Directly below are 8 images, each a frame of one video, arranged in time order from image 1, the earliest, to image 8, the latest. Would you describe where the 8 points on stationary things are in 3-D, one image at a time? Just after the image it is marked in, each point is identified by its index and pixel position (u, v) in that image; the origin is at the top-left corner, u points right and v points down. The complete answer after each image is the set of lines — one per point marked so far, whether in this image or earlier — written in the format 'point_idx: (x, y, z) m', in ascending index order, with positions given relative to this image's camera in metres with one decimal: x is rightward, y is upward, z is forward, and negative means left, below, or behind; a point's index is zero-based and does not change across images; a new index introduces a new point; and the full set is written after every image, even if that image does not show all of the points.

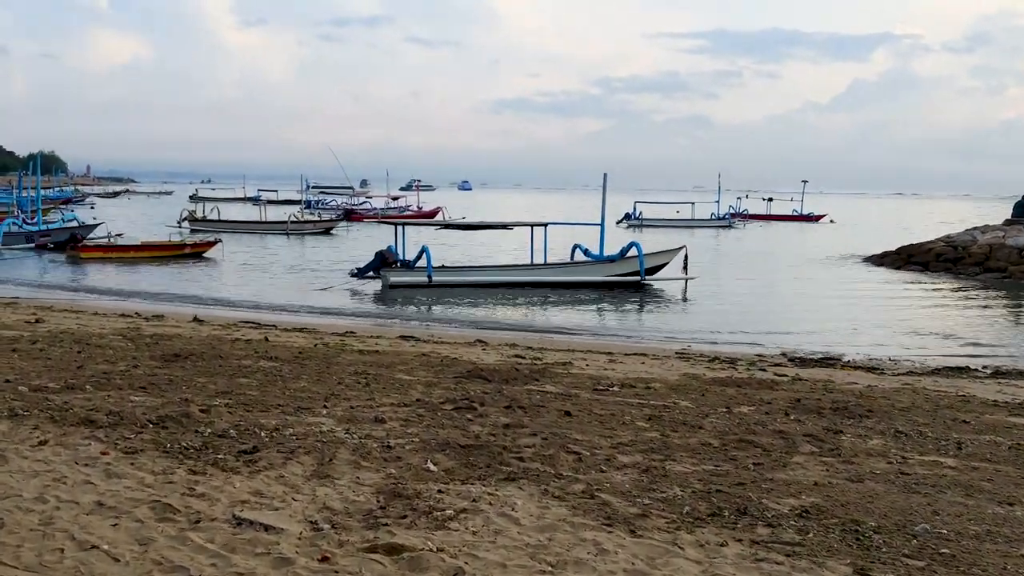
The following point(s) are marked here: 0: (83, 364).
0: (-3.5, -0.6, +8.7) m
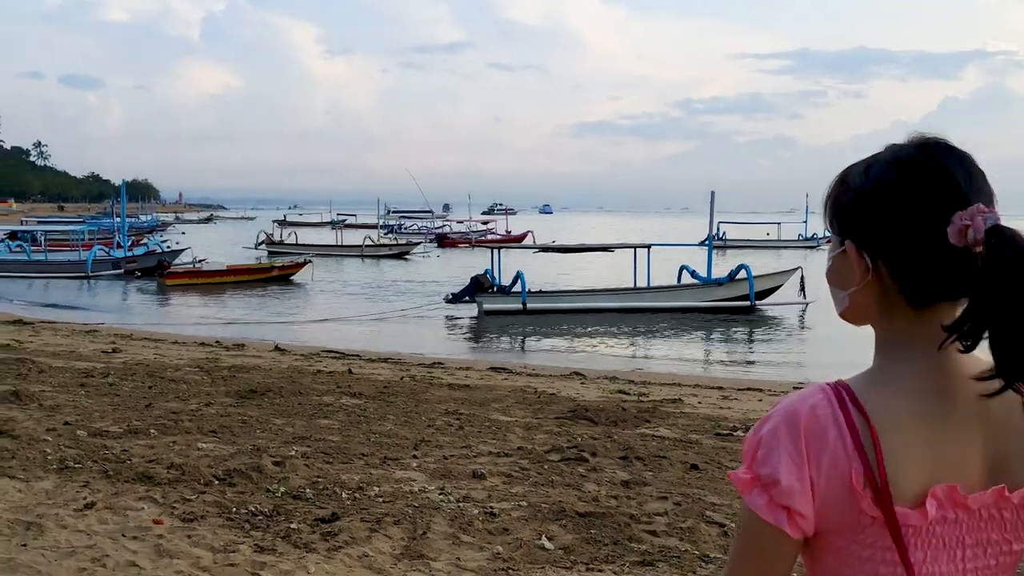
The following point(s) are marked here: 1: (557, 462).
0: (-2.7, -0.9, +8.0) m
1: (+0.3, -1.0, +6.1) m
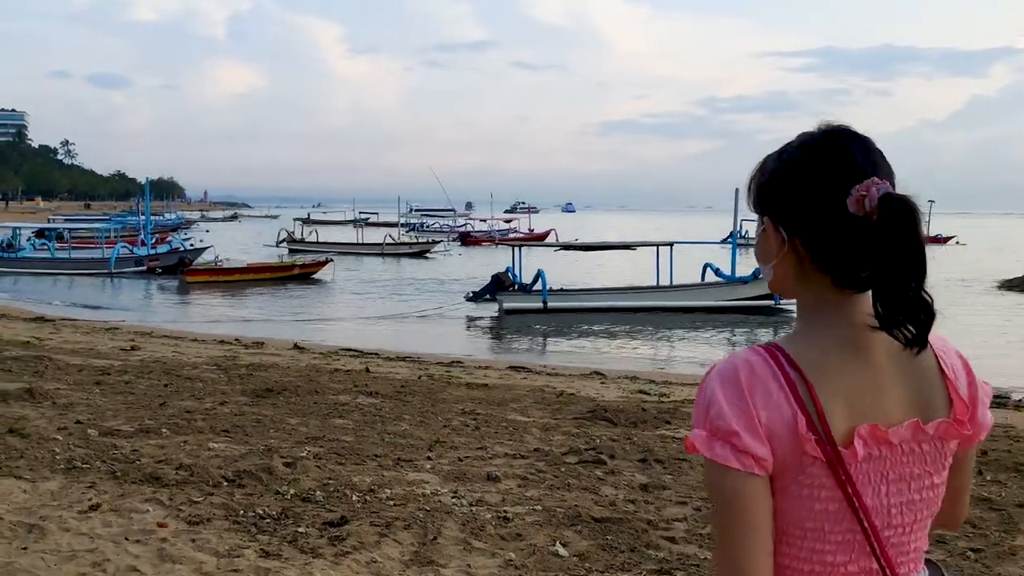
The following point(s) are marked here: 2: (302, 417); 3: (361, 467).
0: (-2.6, -0.8, +7.9) m
1: (+0.3, -1.0, +5.9) m
2: (-1.5, -0.9, +7.5) m
3: (-0.8, -0.9, +5.6) m
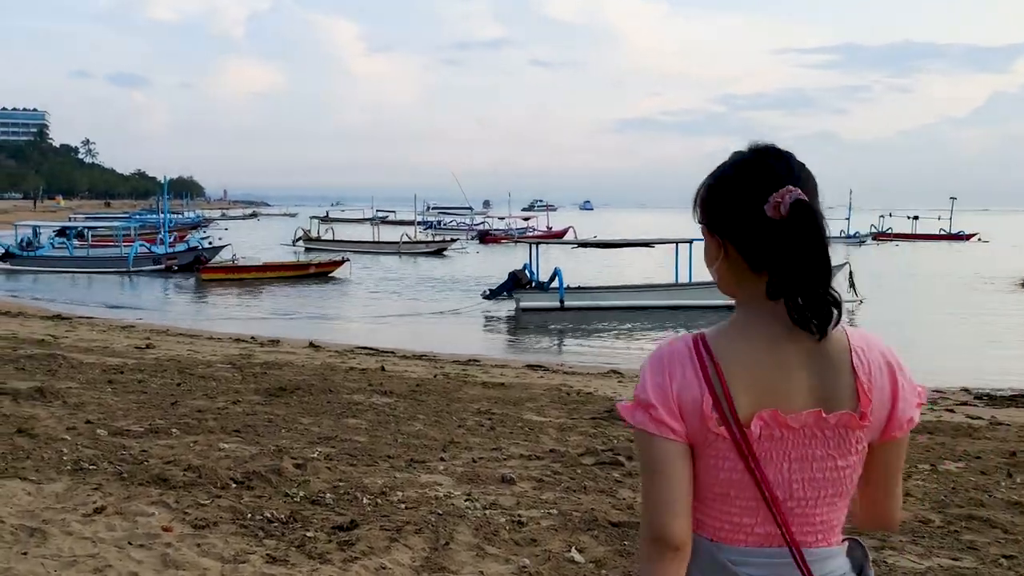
0: (-2.4, -0.8, +7.8) m
1: (+0.4, -1.0, +5.8) m
2: (-1.4, -0.9, +7.4) m
3: (-0.7, -0.9, +5.5) m
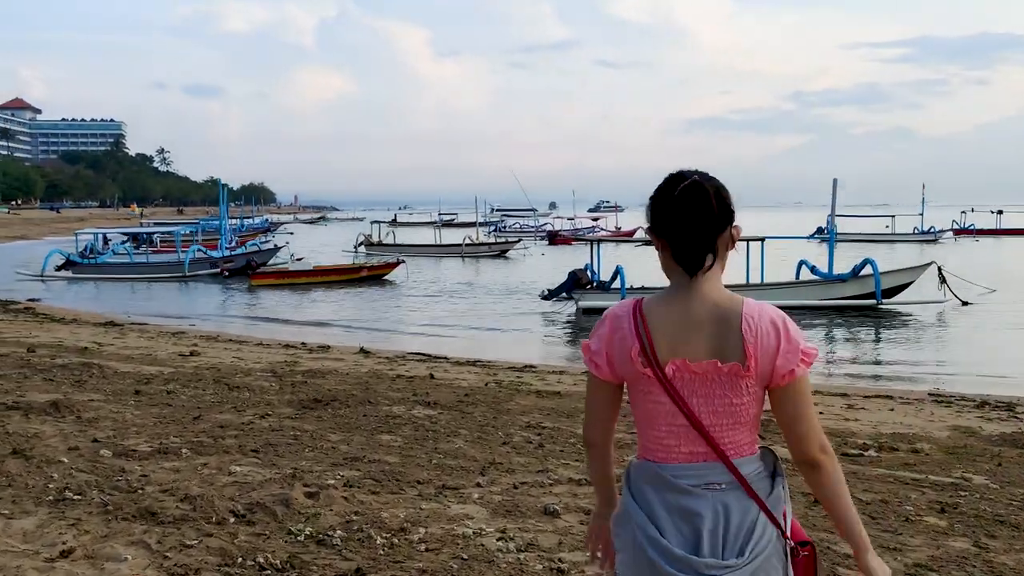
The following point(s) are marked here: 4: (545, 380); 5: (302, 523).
0: (-2.1, -0.9, +7.2) m
1: (+0.6, -1.0, +5.0) m
2: (-1.0, -0.9, +6.7) m
3: (-0.5, -0.9, +4.8) m
4: (+0.3, -0.9, +10.6) m
5: (-0.8, -0.9, +4.2) m
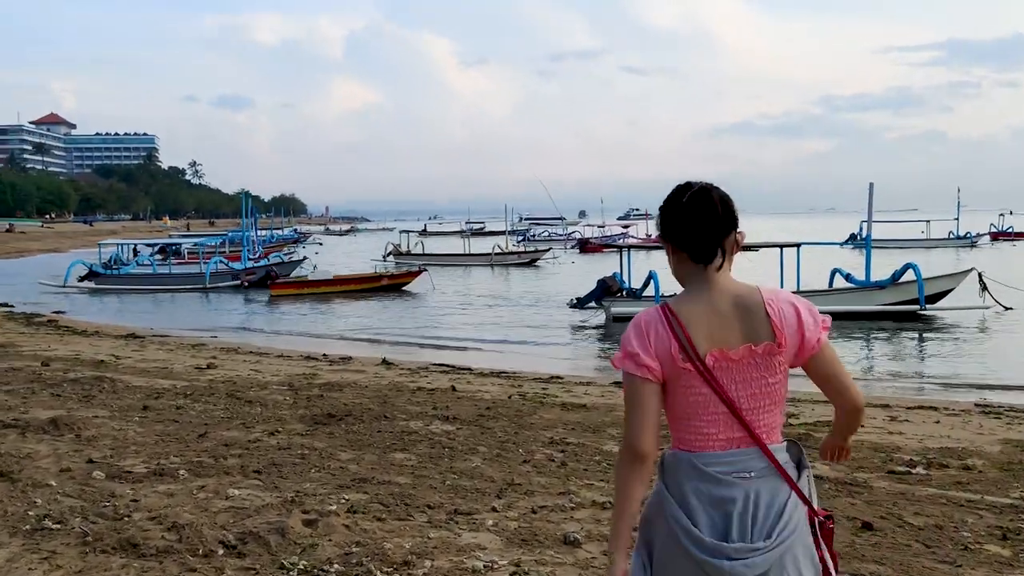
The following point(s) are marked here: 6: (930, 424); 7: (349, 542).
0: (-1.9, -0.9, +6.9) m
1: (+0.7, -1.0, +4.6) m
2: (-0.9, -1.0, +6.4) m
3: (-0.4, -1.0, +4.4) m
4: (+0.5, -1.0, +10.1) m
5: (-0.8, -1.0, +3.8) m
6: (+3.3, -1.1, +8.4) m
7: (-0.6, -1.0, +4.1) m
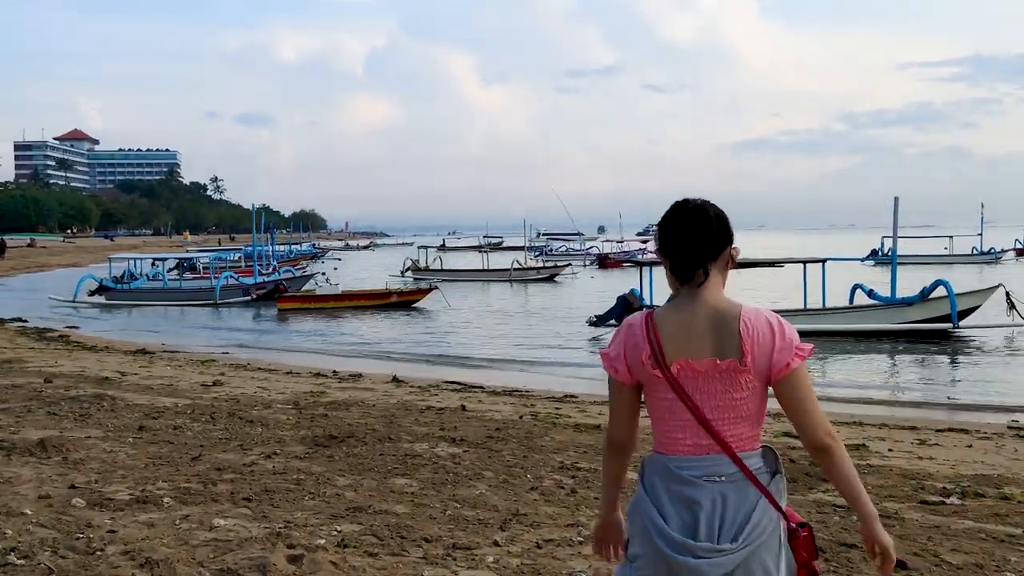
0: (-1.9, -1.0, +6.6) m
1: (+0.7, -1.1, +4.2) m
2: (-0.9, -1.1, +6.0) m
3: (-0.4, -1.0, +4.0) m
4: (+0.7, -1.1, +9.8) m
5: (-0.8, -1.0, +3.5) m
6: (+3.4, -1.2, +8.0) m
7: (-0.6, -1.0, +3.7) m
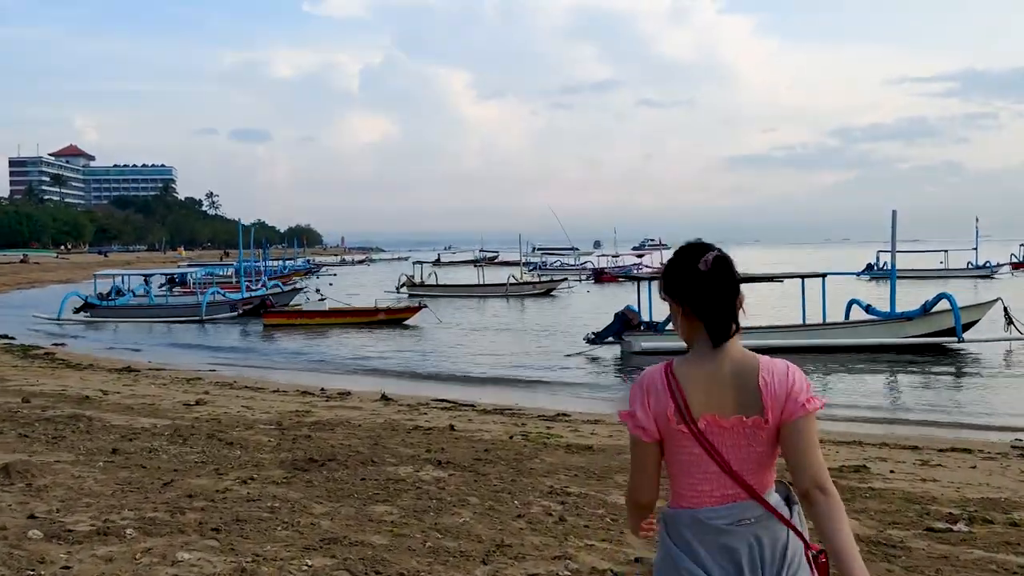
0: (-2.0, -1.1, +6.3) m
1: (+0.7, -1.1, +4.0) m
2: (-0.9, -1.1, +5.7) m
3: (-0.5, -1.1, +3.8) m
4: (+0.6, -1.3, +9.5) m
5: (-0.8, -1.1, +3.2) m
6: (+3.3, -1.3, +7.7) m
7: (-0.7, -1.1, +3.4) m
